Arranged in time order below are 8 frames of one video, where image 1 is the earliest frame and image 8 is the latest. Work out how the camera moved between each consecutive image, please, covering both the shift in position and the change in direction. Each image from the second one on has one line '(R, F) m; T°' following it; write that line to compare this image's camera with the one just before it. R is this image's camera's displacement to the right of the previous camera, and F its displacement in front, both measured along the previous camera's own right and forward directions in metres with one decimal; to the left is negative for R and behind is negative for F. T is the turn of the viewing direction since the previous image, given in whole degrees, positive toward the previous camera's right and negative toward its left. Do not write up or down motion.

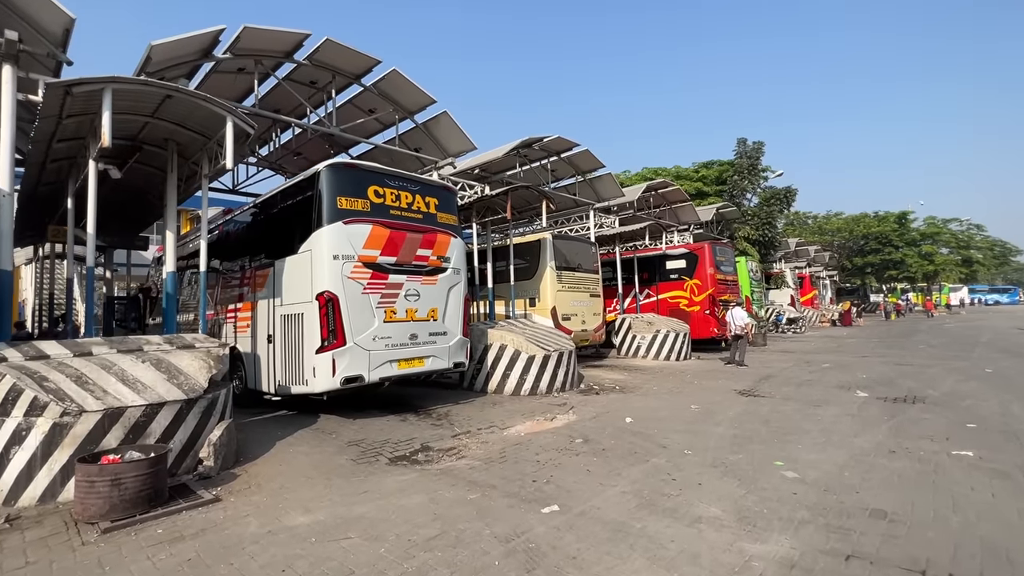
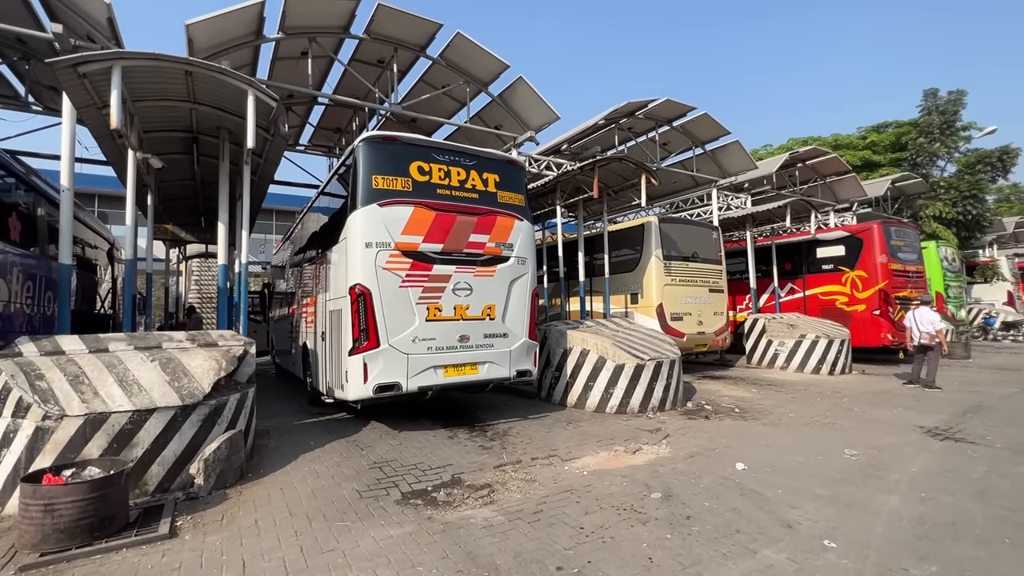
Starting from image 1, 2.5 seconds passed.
(+0.8, +1.8) m; -15°
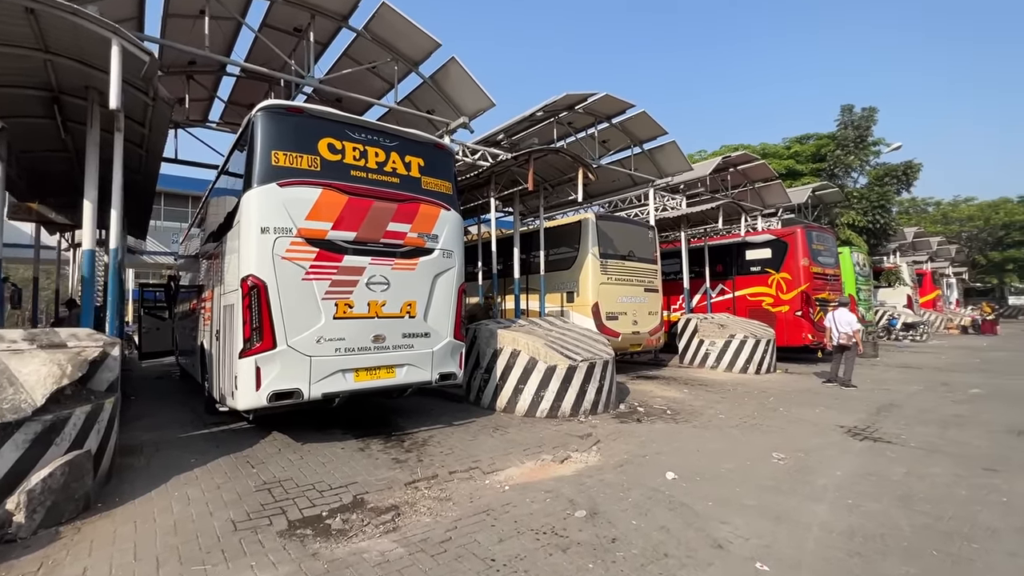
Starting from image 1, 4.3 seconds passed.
(+0.3, +0.6) m; +7°
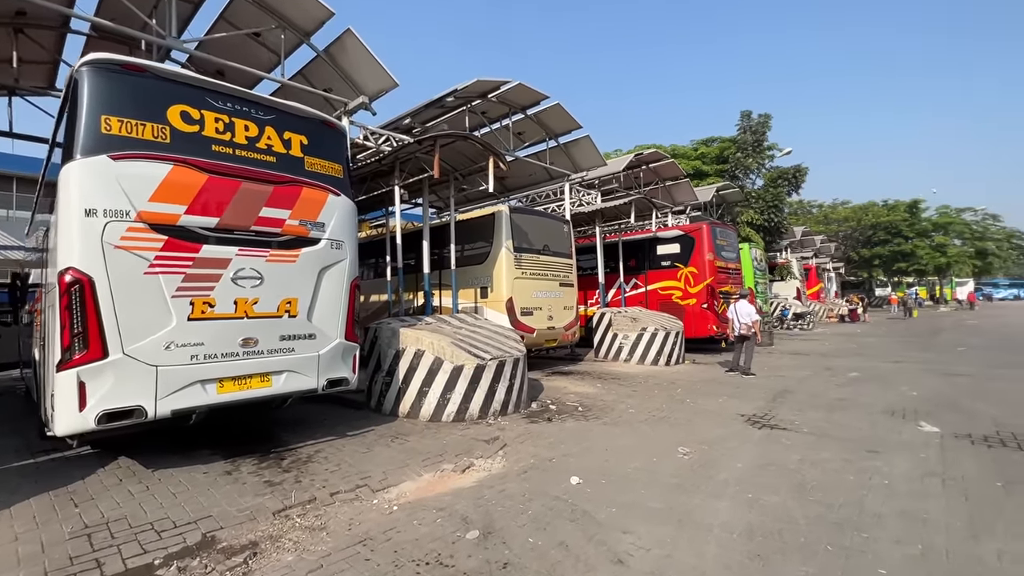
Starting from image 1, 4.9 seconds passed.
(+0.4, +0.5) m; +9°
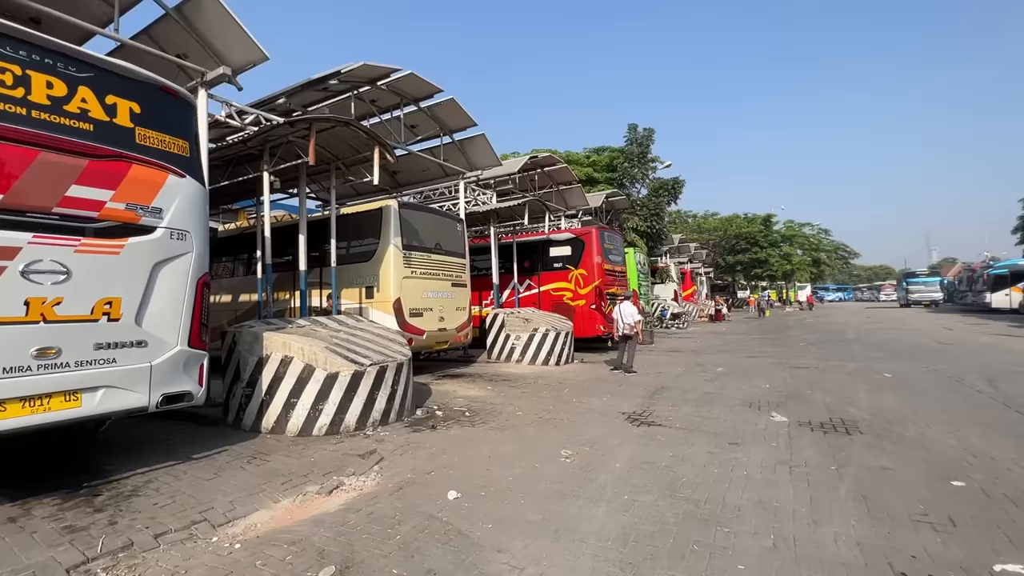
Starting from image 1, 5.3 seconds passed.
(+0.2, +0.3) m; +12°
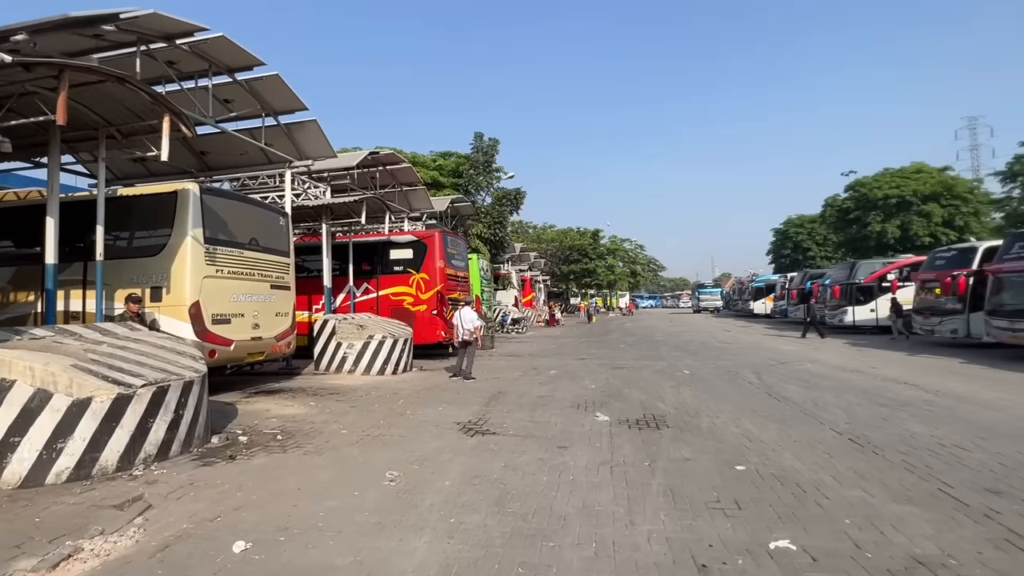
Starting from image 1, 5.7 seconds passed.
(+0.2, +0.4) m; +18°
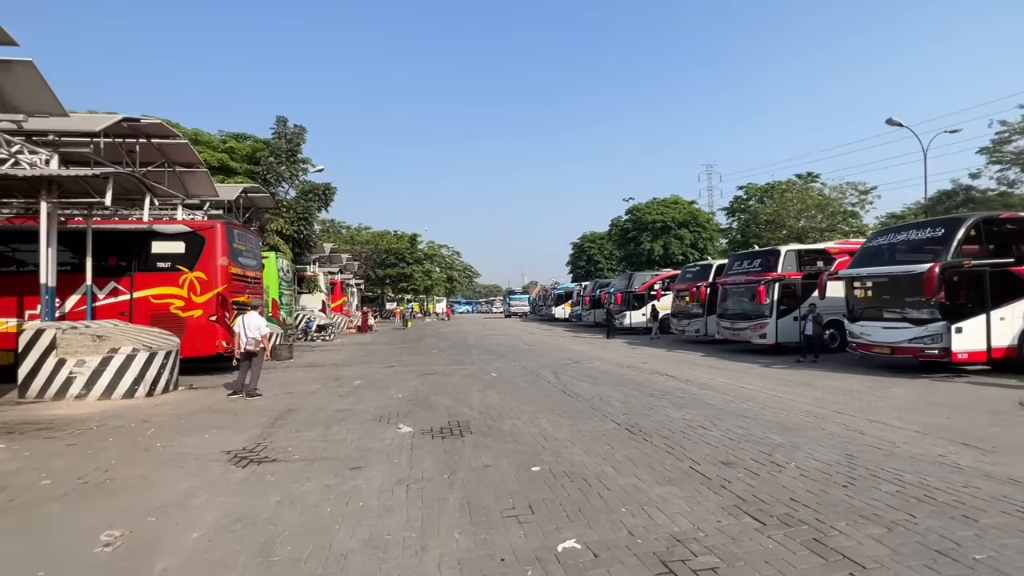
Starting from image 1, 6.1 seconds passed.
(+0.3, +0.3) m; +22°
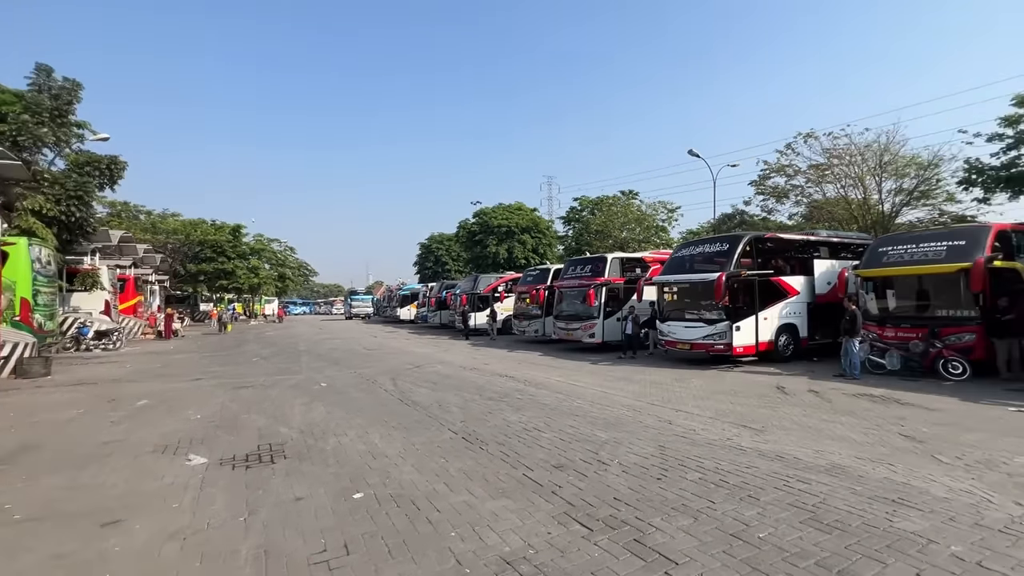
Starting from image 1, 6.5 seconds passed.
(+0.2, +0.4) m; +18°
